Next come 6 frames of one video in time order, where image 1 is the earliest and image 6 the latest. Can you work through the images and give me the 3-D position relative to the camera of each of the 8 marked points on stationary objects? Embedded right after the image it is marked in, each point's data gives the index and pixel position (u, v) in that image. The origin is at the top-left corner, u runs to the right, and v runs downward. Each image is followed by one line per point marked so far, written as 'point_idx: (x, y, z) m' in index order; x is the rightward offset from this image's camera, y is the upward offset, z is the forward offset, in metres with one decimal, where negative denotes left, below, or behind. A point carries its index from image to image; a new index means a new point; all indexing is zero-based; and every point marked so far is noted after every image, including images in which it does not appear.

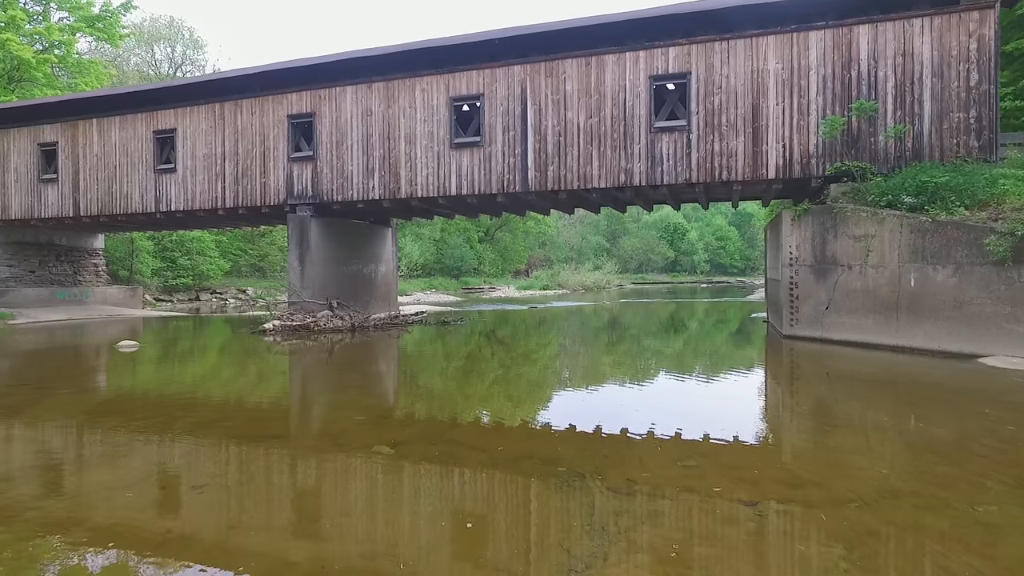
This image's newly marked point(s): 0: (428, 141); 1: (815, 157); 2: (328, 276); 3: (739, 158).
0: (-2.1, +3.6, +14.3) m
1: (+6.1, +2.6, +11.6) m
2: (-5.0, +0.3, +15.6) m
3: (+4.7, +2.7, +12.1) m
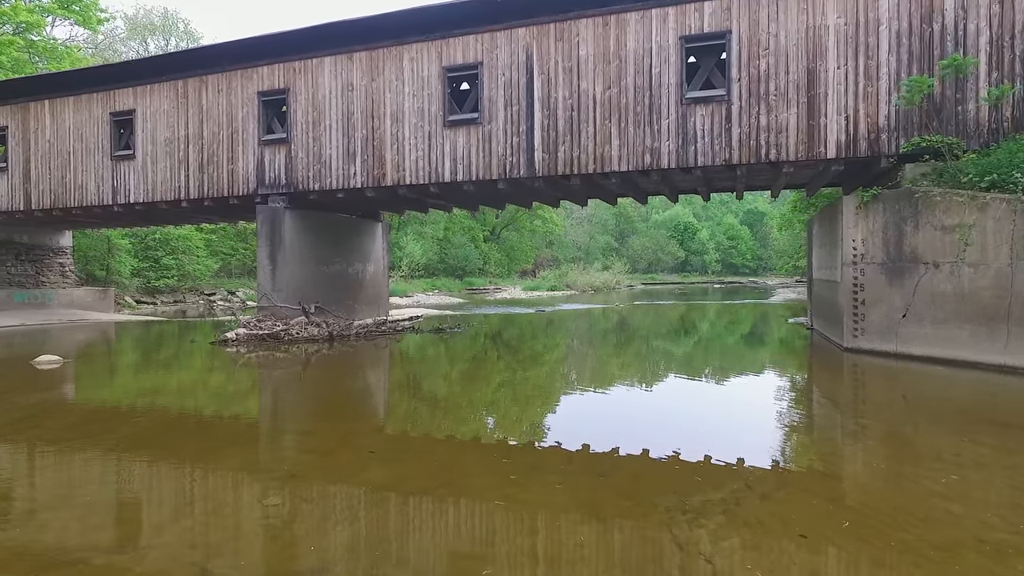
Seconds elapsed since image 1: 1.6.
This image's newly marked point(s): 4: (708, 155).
0: (-2.0, +3.6, +12.3) m
1: (+6.1, +2.6, +9.5) m
2: (-4.9, +0.2, +13.6) m
3: (+4.8, +2.6, +10.0) m
4: (+3.5, +2.4, +10.4) m
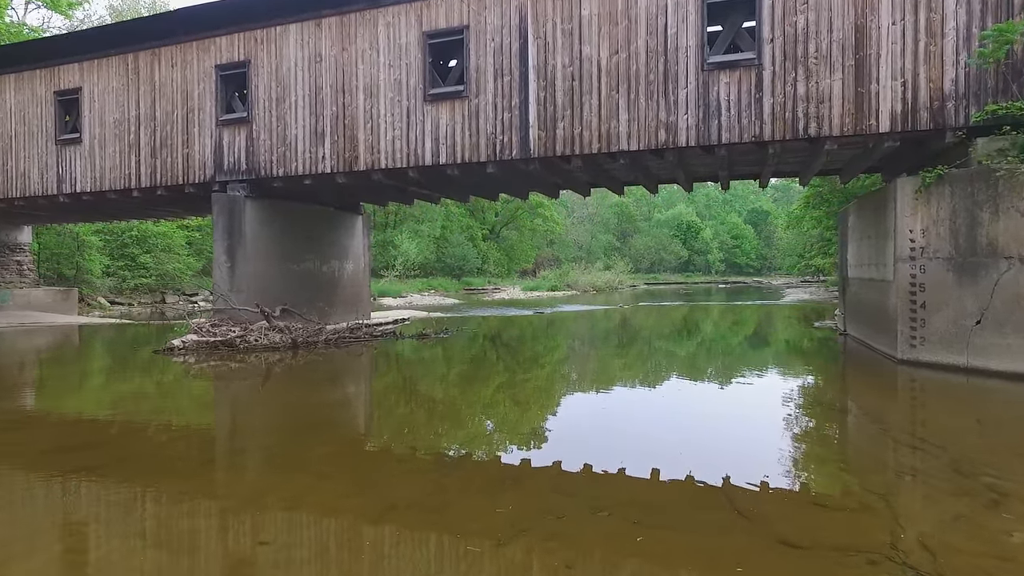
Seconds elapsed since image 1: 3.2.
0: (-2.1, +3.6, +10.6) m
1: (+5.9, +2.6, +7.8) m
2: (-5.1, +0.2, +12.0) m
3: (+4.6, +2.6, +8.3) m
4: (+3.4, +2.4, +8.8) m
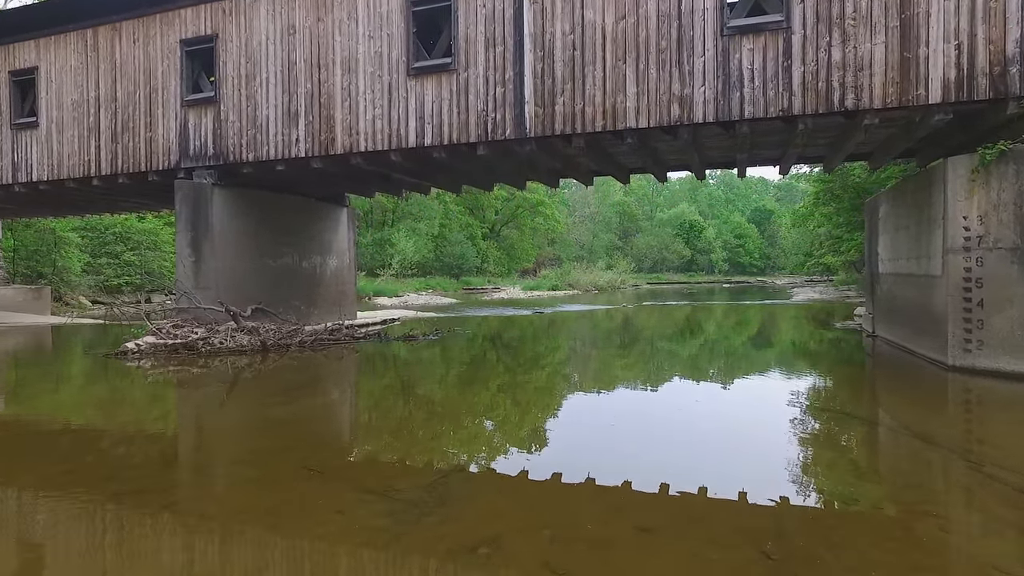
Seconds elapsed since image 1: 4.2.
0: (-2.2, +3.6, +9.6) m
1: (+5.8, +2.6, +6.7) m
2: (-5.1, +0.3, +10.9) m
3: (+4.5, +2.7, +7.2) m
4: (+3.3, +2.4, +7.7) m
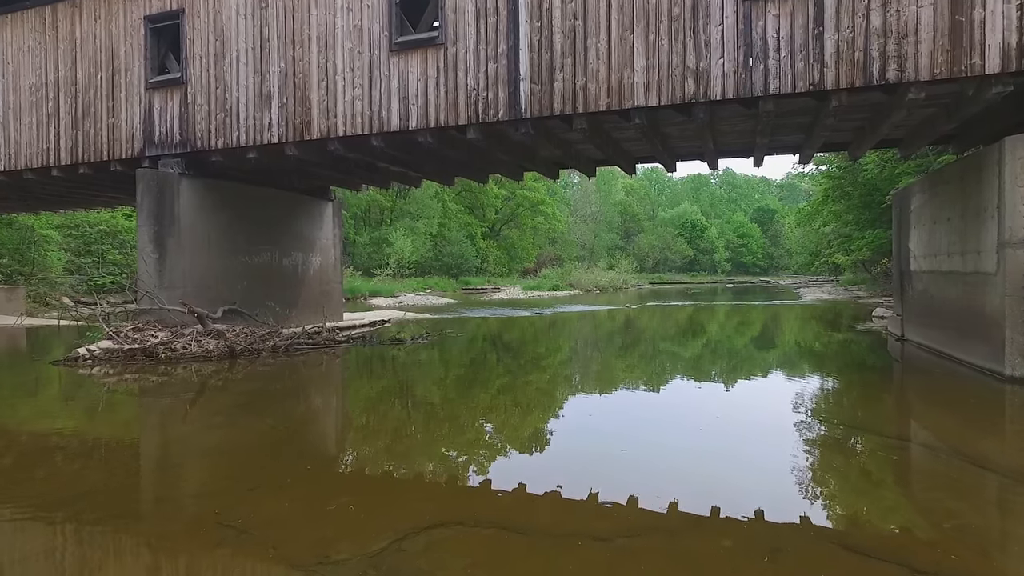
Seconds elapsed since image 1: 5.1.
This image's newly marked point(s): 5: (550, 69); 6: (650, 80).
0: (-2.3, +3.6, +8.6) m
1: (+5.8, +2.6, +5.8) m
2: (-5.2, +0.3, +10.0) m
3: (+4.4, +2.7, +6.3) m
4: (+3.2, +2.5, +6.7) m
5: (+0.5, +2.9, +7.6) m
6: (+1.7, +2.6, +7.2) m
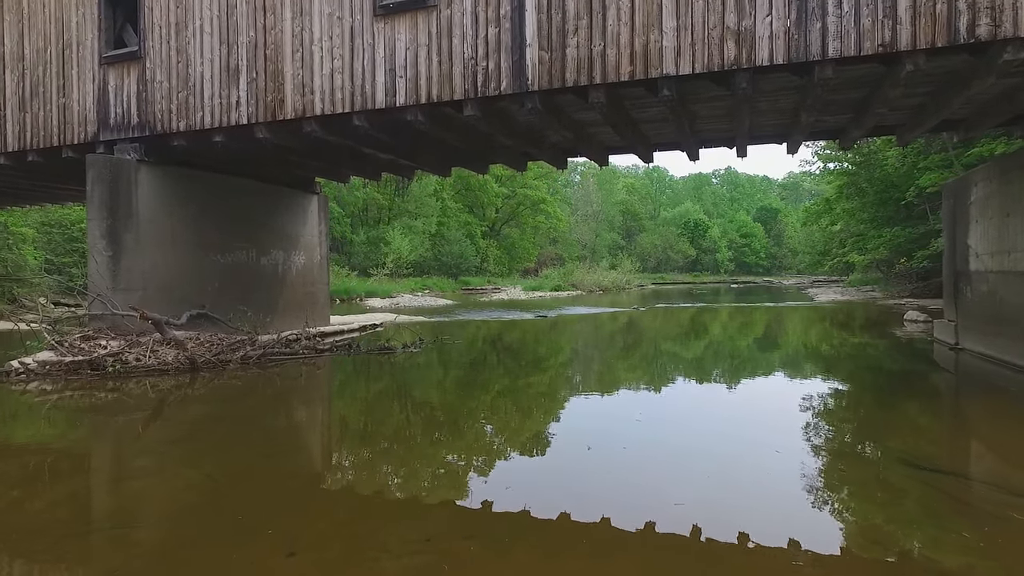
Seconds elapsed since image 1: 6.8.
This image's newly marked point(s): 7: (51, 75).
0: (-2.3, +3.6, +7.5) m
1: (+5.8, +2.6, +4.6) m
2: (-5.2, +0.2, +8.8) m
3: (+4.5, +2.7, +5.1) m
4: (+3.2, +2.4, +5.6) m
5: (+0.6, +2.9, +6.4) m
6: (+1.8, +2.6, +6.0) m
7: (-7.2, +3.3, +9.0) m
